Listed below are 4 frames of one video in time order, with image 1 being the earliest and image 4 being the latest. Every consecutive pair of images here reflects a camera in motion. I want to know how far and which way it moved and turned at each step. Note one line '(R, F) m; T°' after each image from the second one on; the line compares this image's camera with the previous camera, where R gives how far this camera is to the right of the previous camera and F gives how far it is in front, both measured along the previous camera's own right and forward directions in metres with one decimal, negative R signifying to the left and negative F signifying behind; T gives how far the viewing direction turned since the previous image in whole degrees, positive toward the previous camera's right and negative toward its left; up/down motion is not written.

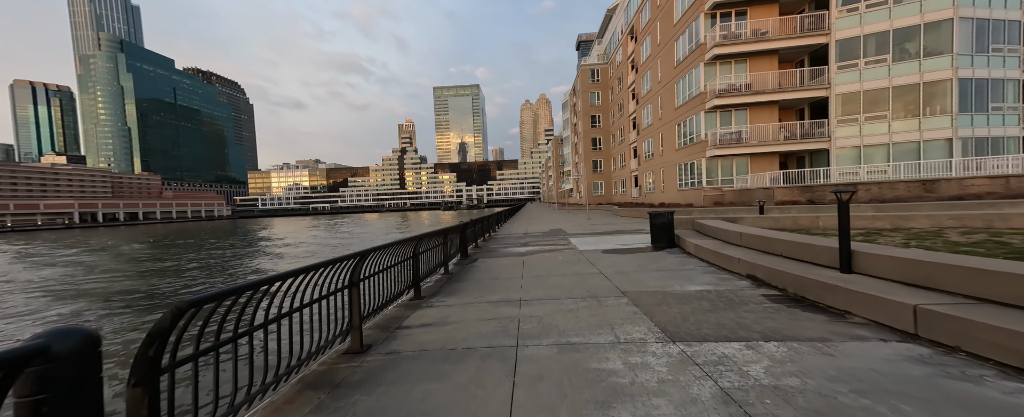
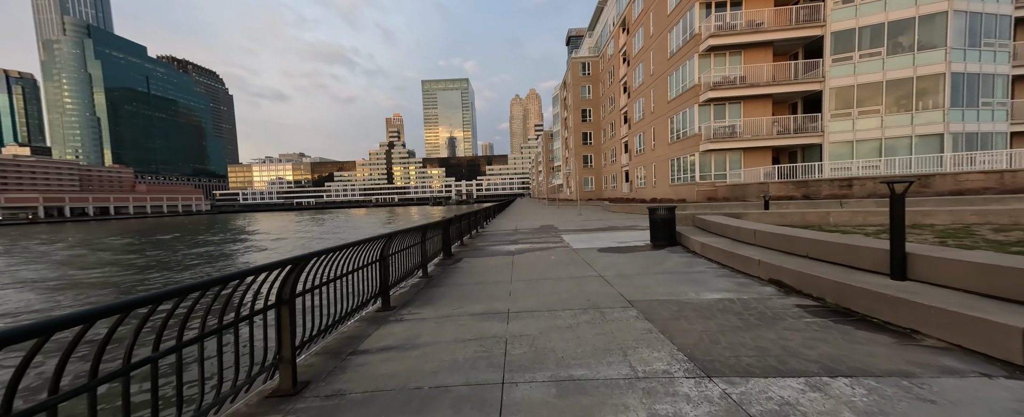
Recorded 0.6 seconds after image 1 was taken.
(0.0, +0.8) m; +2°
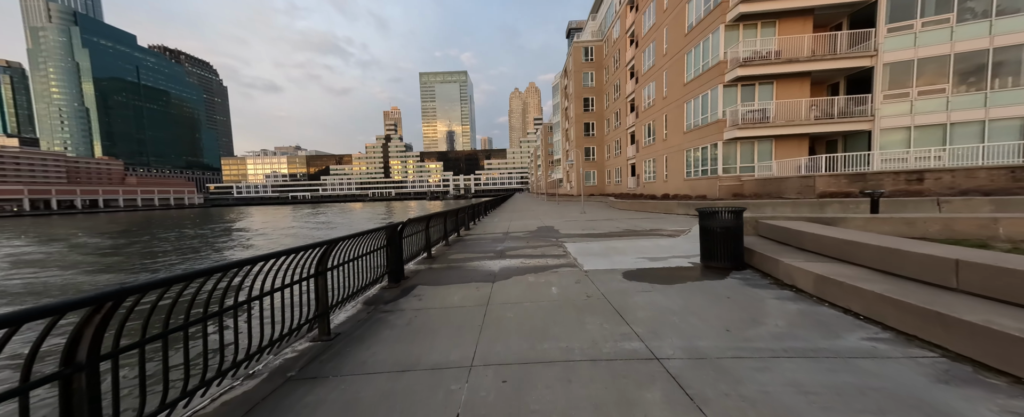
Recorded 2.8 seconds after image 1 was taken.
(+0.3, +2.9) m; 0°
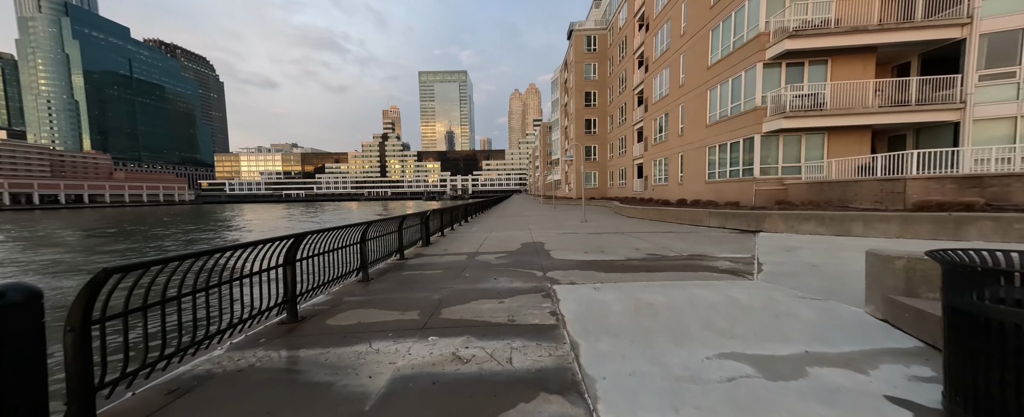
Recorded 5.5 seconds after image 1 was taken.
(+0.7, +3.7) m; 0°
